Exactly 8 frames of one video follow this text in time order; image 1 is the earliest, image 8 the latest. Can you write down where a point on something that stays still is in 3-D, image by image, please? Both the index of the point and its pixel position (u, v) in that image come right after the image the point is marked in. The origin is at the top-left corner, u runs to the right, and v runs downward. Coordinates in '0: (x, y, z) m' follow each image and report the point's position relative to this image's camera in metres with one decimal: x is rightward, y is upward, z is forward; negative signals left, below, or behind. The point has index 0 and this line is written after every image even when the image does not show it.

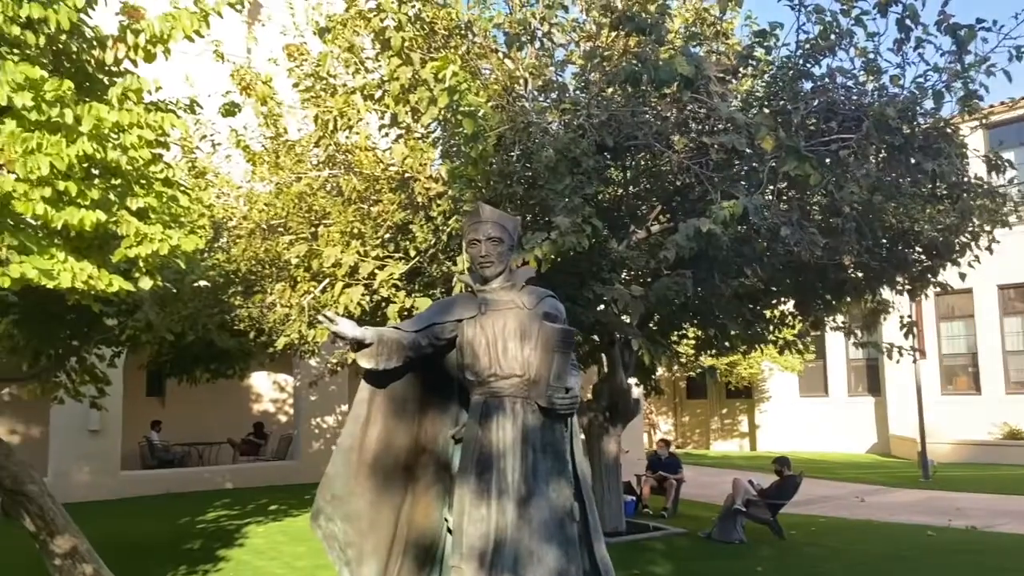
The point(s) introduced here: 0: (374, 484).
0: (-0.6, -0.9, +3.9) m
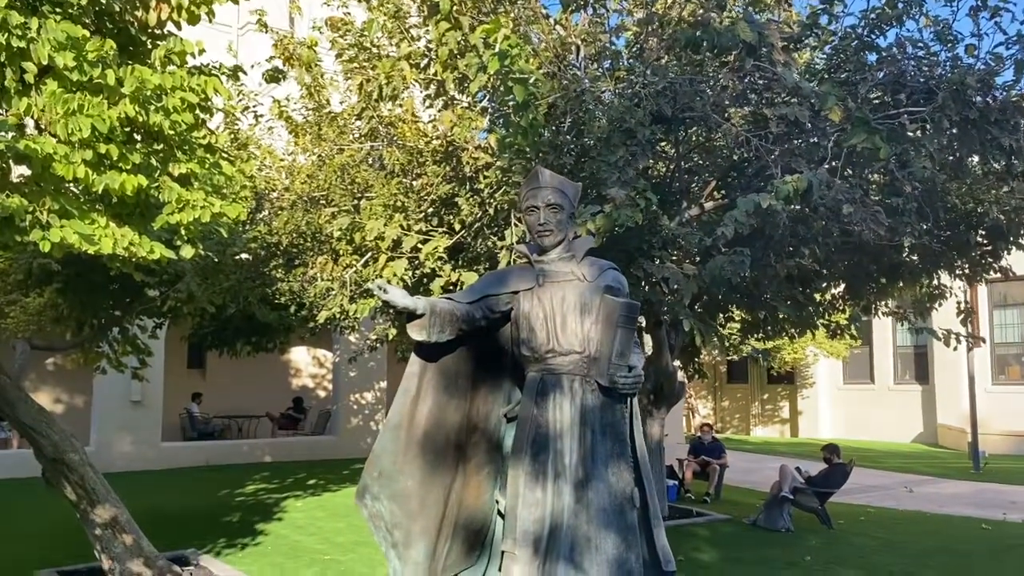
0: (-0.4, -0.7, +3.7) m
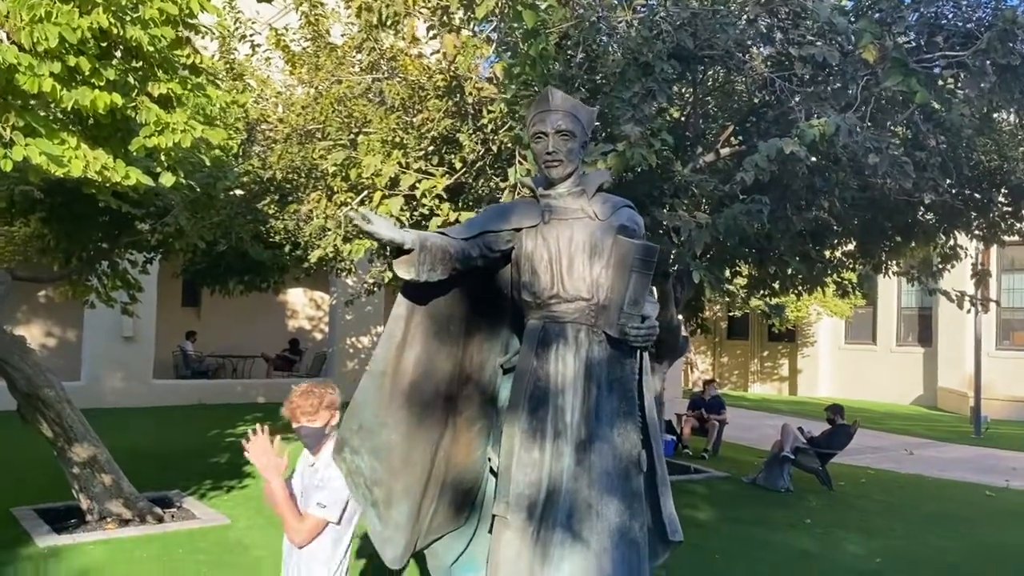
0: (-0.4, -0.5, +3.3) m
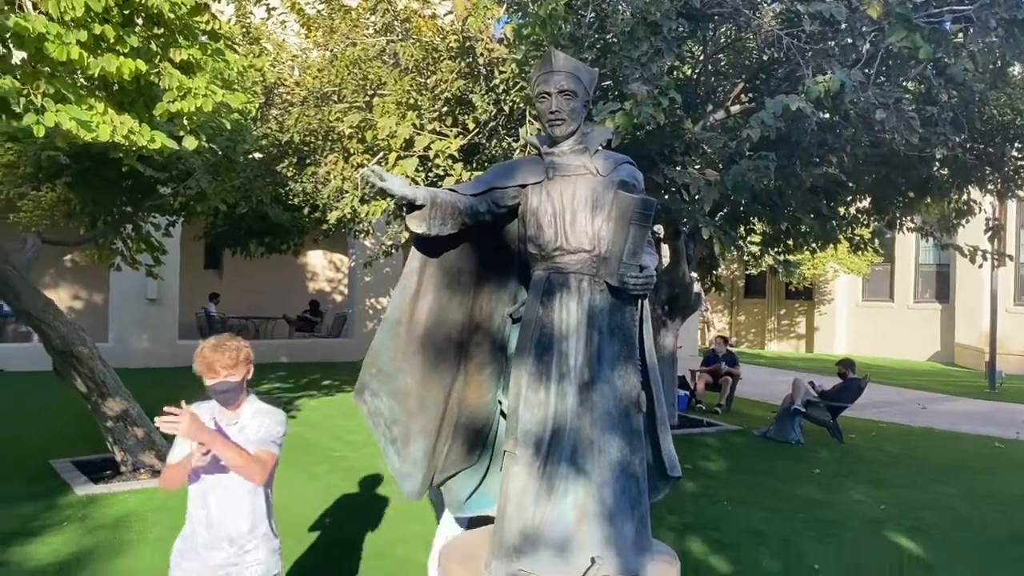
0: (-0.4, -0.3, +3.5) m
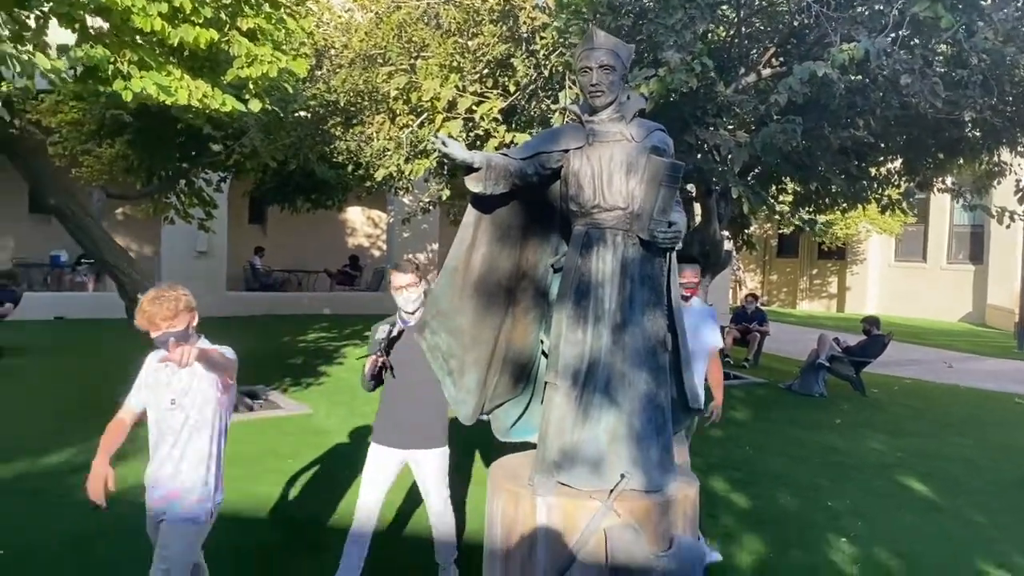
0: (-0.2, -0.1, +4.1) m
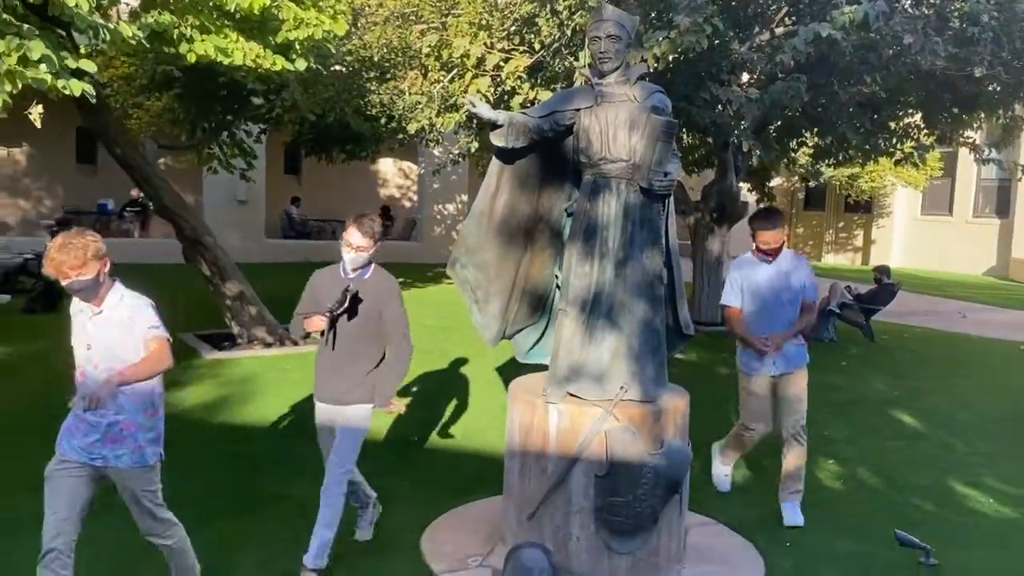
0: (-0.1, +0.3, +4.7) m
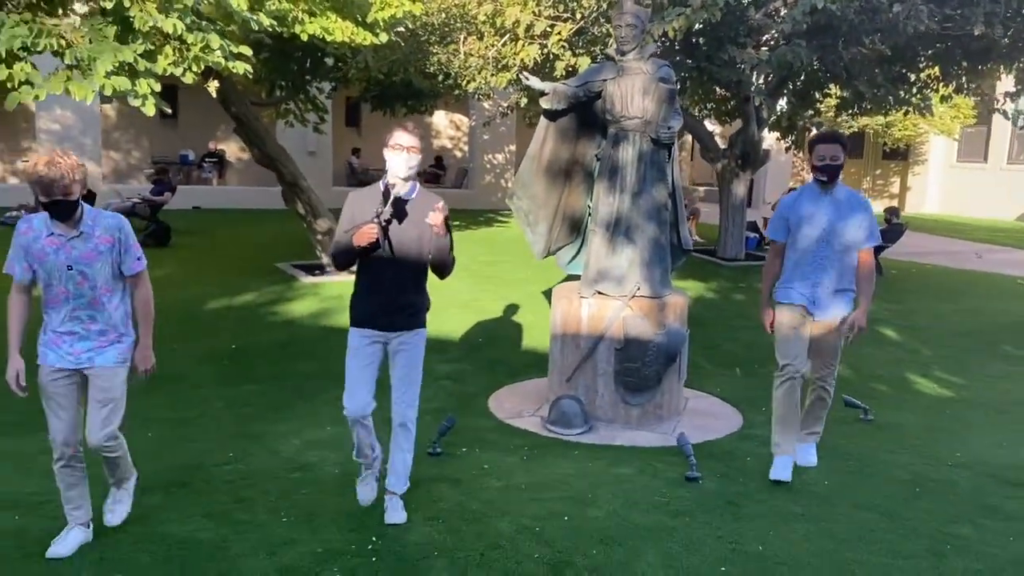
0: (+0.2, +0.8, +6.3) m
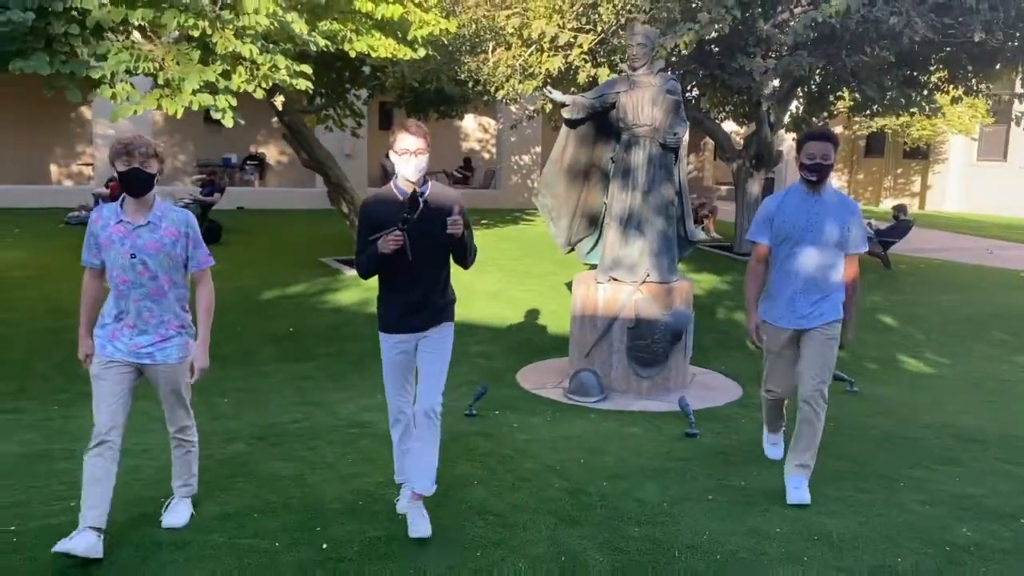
0: (+0.5, +0.9, +7.2) m
